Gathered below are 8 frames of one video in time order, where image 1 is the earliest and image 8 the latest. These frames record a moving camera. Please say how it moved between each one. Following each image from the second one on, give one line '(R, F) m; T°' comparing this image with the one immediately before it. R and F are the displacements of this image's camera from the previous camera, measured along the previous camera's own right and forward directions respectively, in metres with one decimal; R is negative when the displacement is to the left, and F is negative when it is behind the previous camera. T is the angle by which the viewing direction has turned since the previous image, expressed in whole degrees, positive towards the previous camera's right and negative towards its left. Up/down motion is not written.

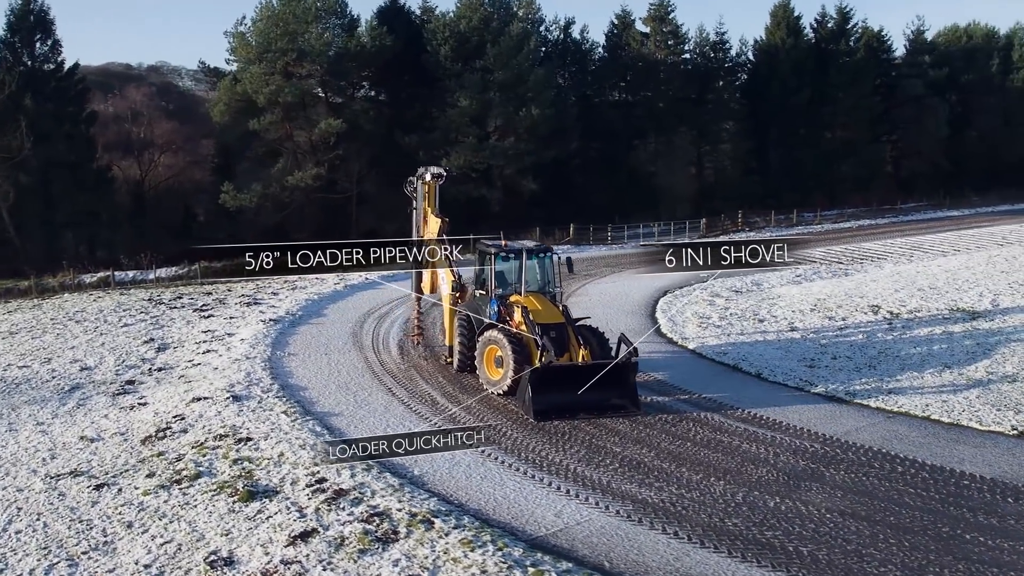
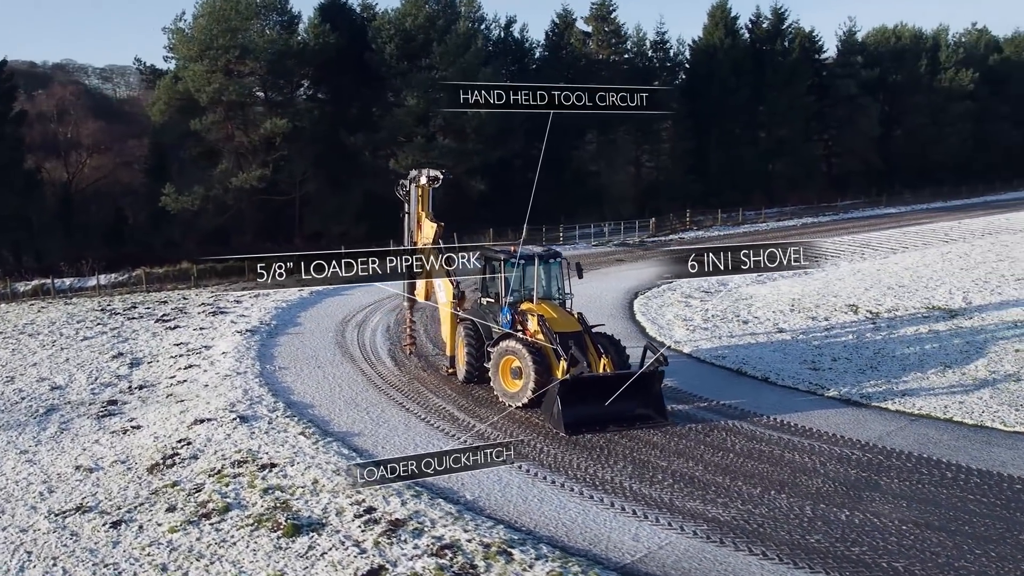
(-1.5, +0.7) m; +5°
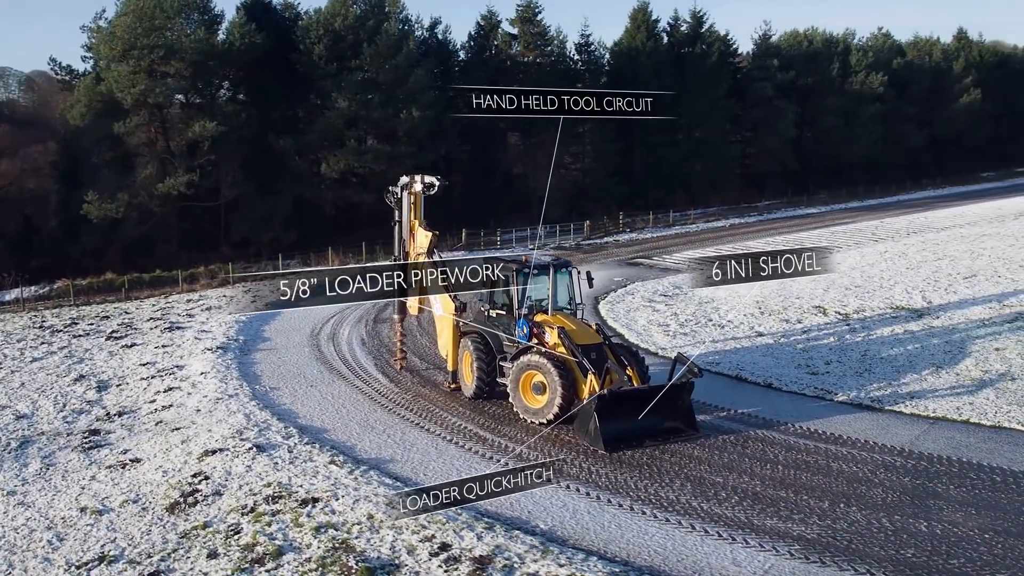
(-1.7, +0.7) m; +6°
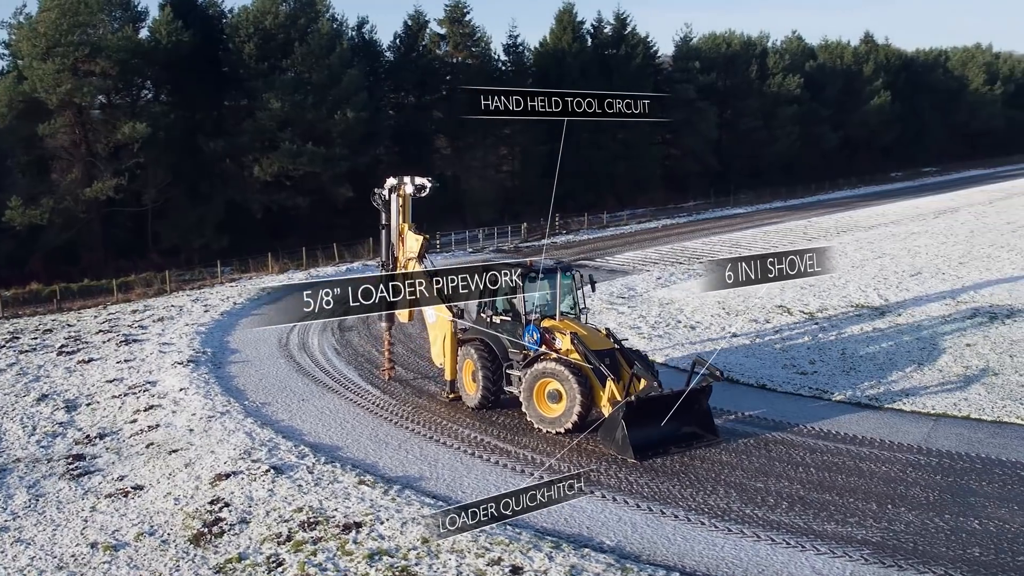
(-1.4, +0.5) m; +6°
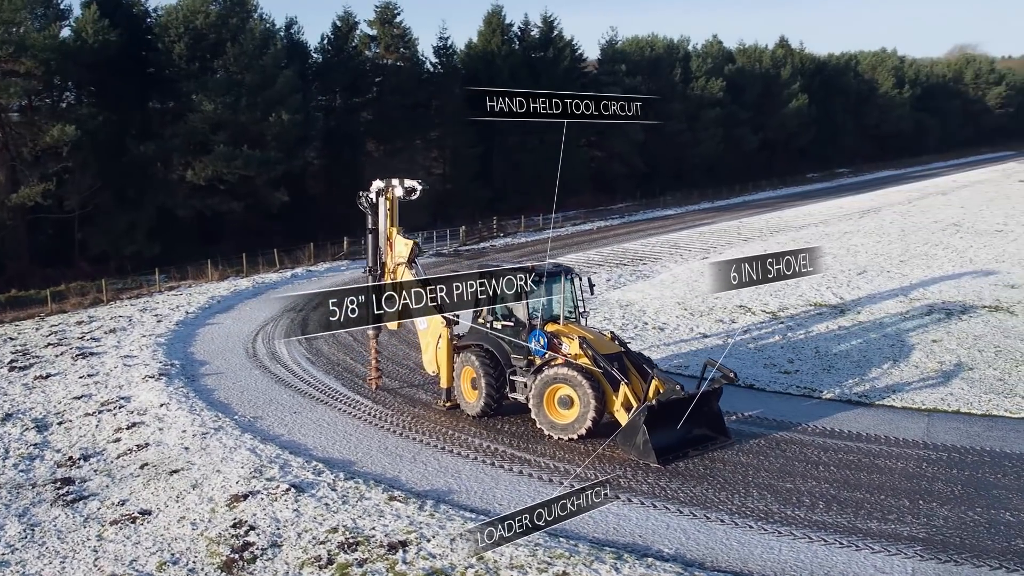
(-1.3, +0.4) m; +6°
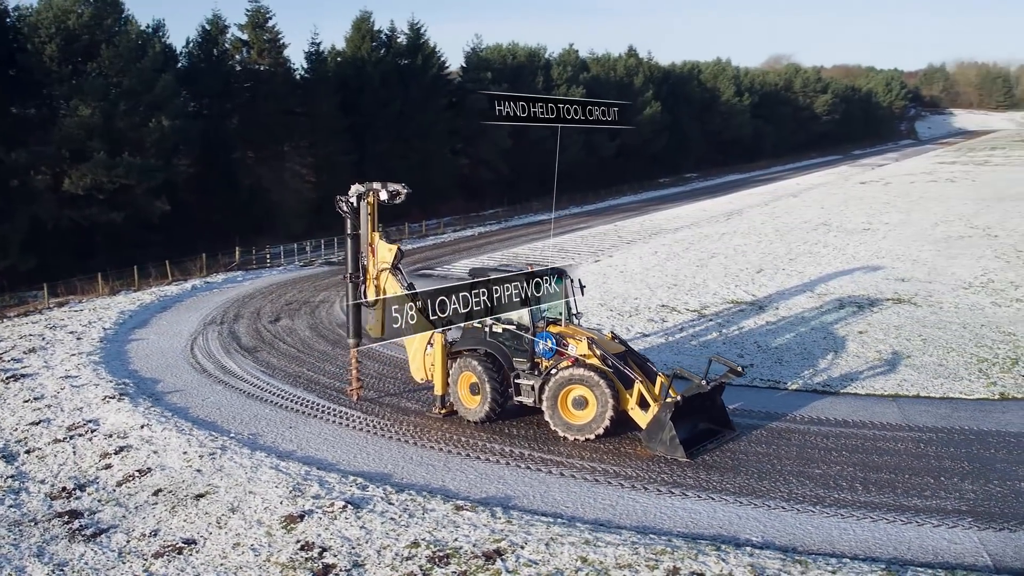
(-2.3, +0.3) m; +10°
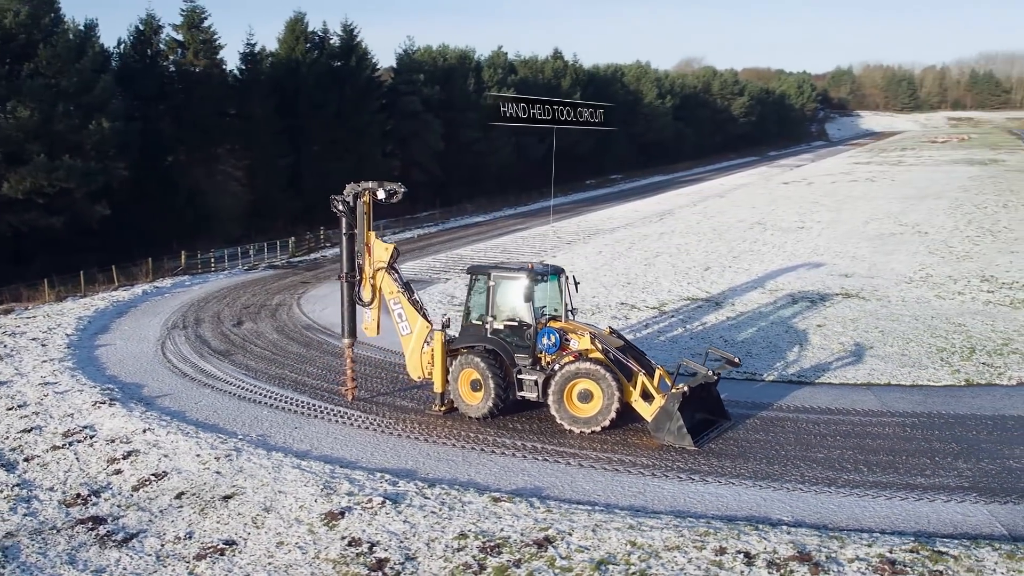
(-1.2, -0.2) m; +5°
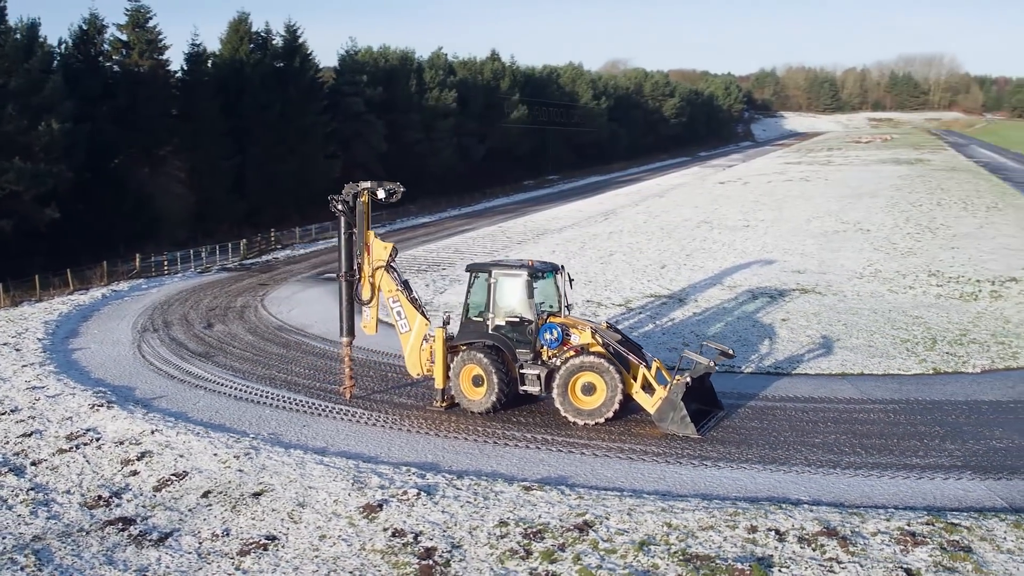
(-1.1, -0.3) m; +4°
